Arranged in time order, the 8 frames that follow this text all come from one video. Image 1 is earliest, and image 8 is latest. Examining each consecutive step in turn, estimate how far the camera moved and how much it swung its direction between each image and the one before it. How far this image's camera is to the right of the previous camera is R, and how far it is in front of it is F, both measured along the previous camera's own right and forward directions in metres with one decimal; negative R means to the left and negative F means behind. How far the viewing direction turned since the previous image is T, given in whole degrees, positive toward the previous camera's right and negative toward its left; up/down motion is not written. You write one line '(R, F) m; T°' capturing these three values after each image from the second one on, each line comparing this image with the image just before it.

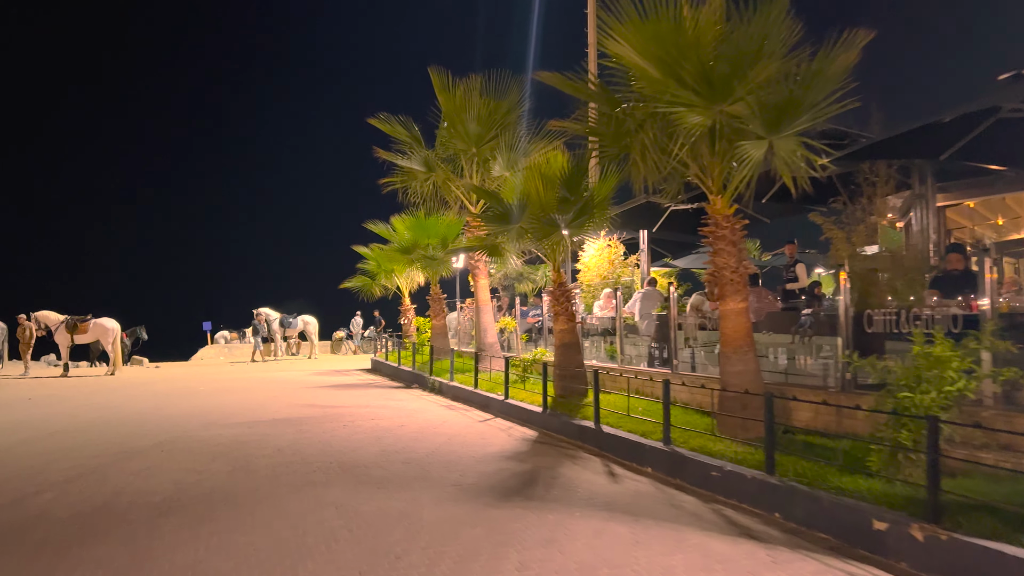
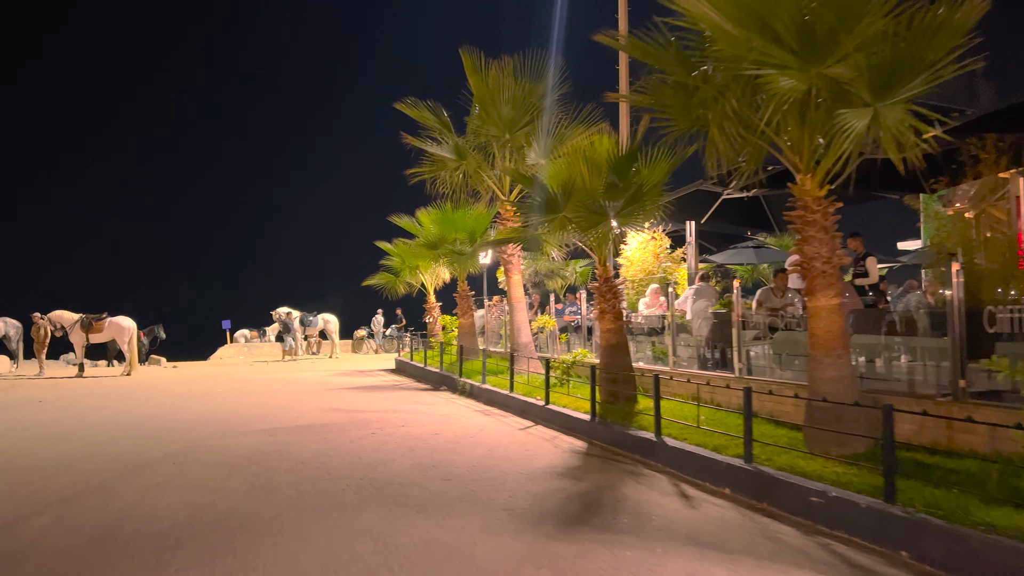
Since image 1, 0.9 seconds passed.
(-0.3, +1.0) m; -1°
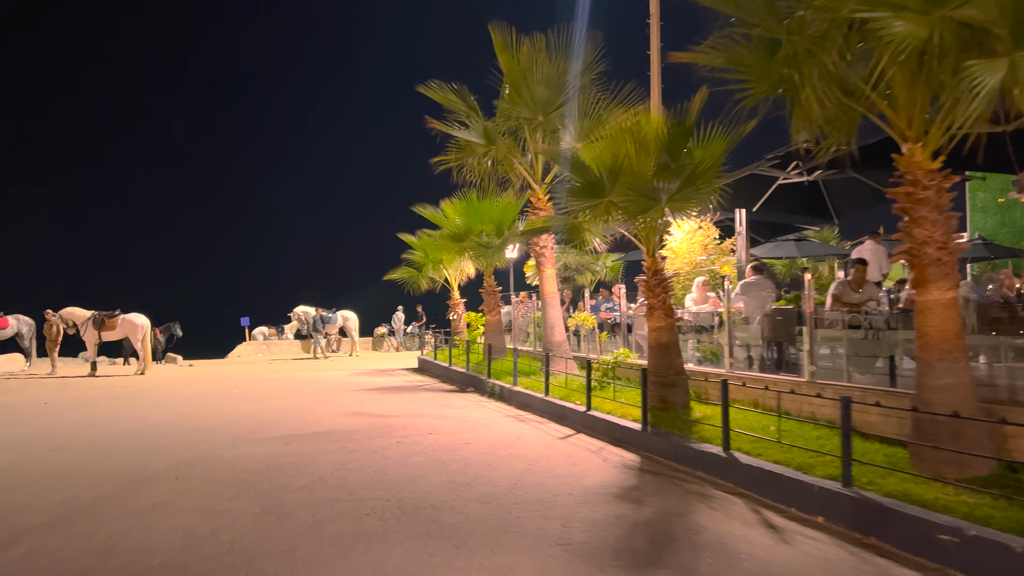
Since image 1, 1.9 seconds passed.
(-0.2, +1.0) m; -1°
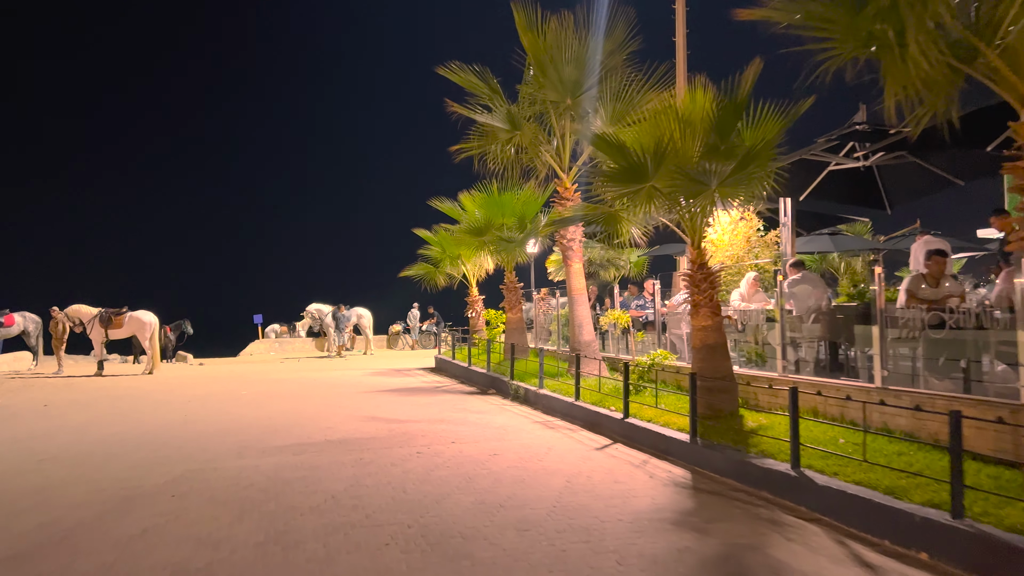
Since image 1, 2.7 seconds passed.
(-0.2, +0.8) m; -1°
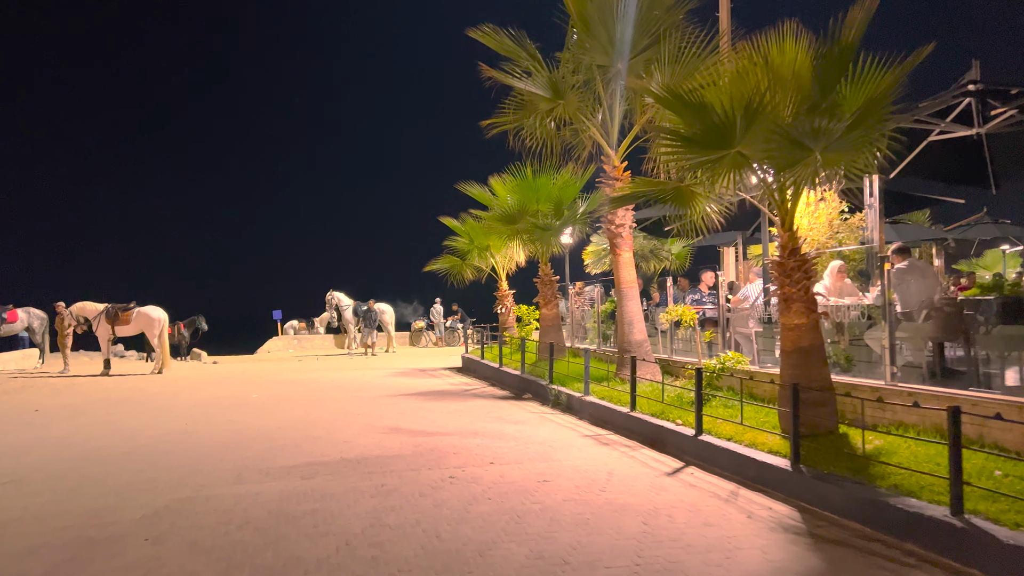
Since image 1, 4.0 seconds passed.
(-0.3, +1.4) m; -2°
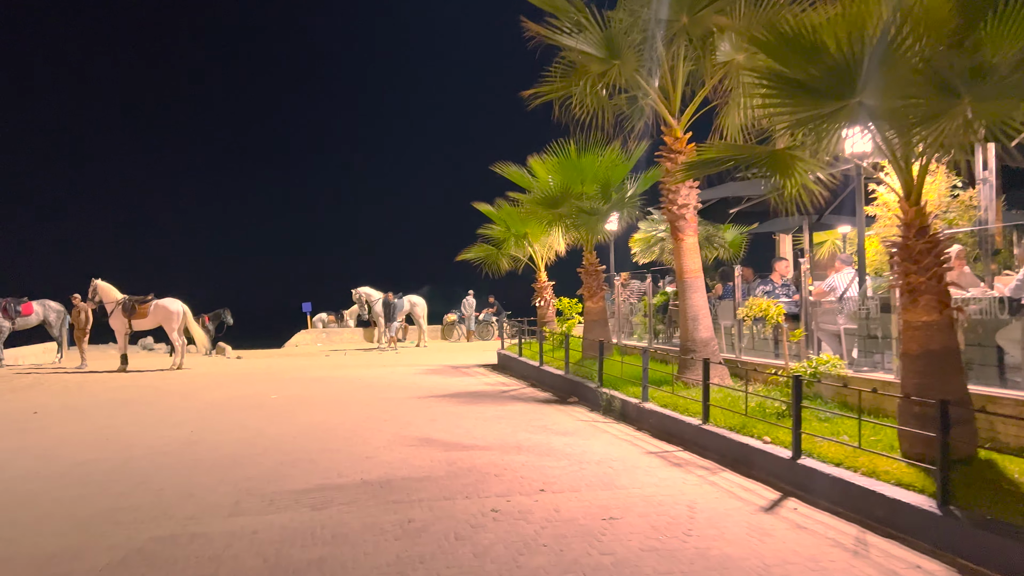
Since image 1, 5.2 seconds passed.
(-0.2, +1.3) m; -2°
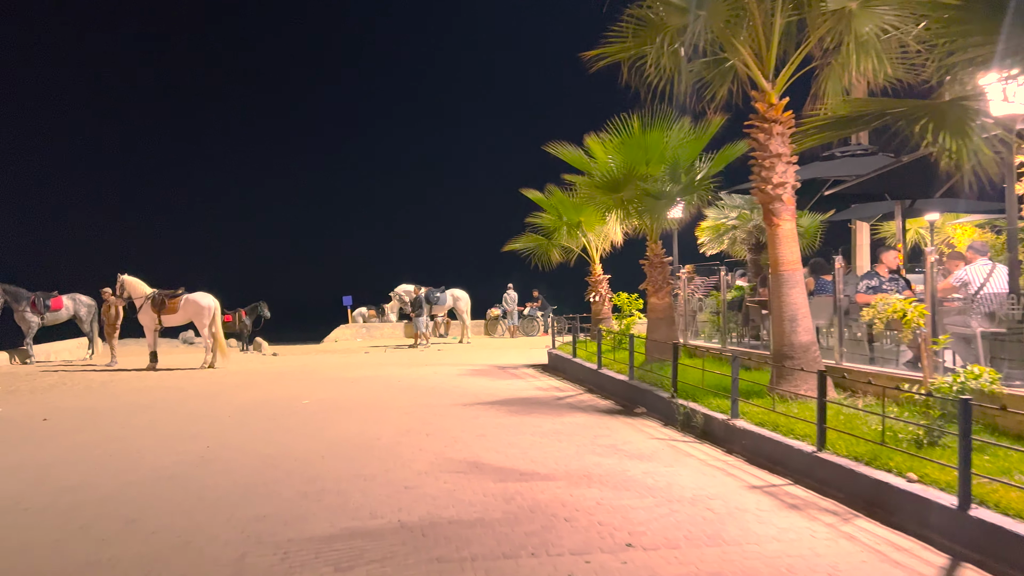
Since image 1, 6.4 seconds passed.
(-0.2, +1.3) m; -3°
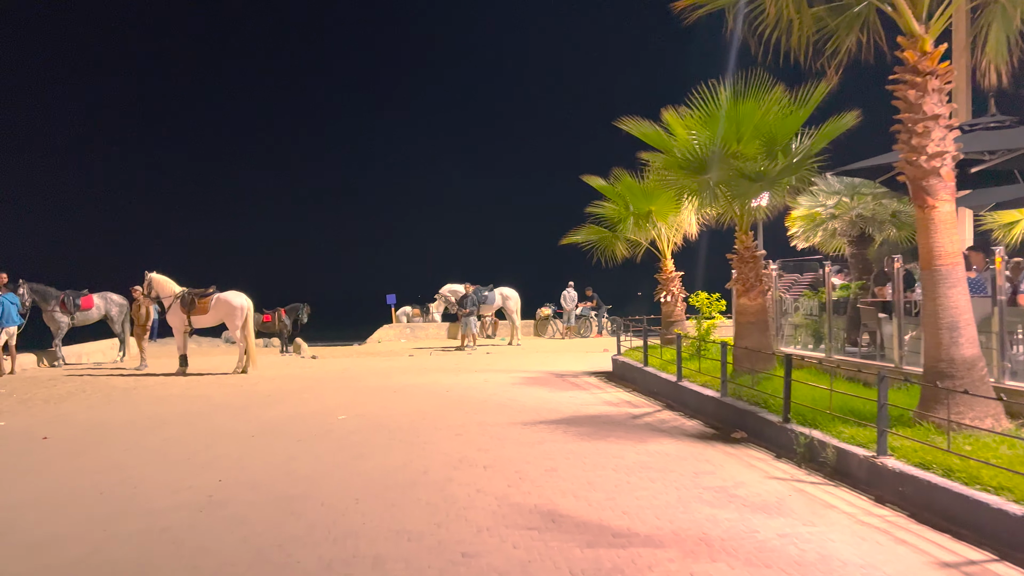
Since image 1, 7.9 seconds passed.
(-0.3, +1.5) m; -3°
